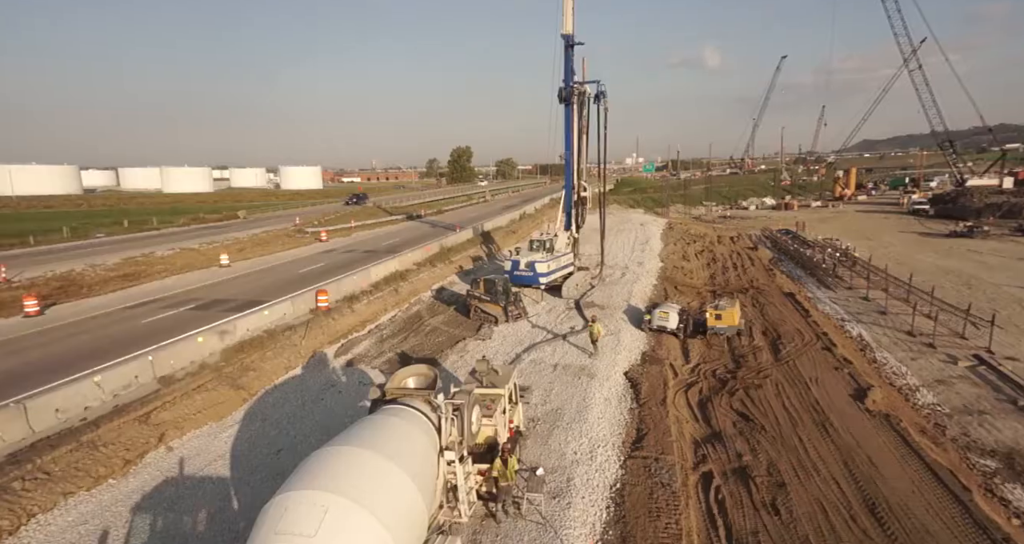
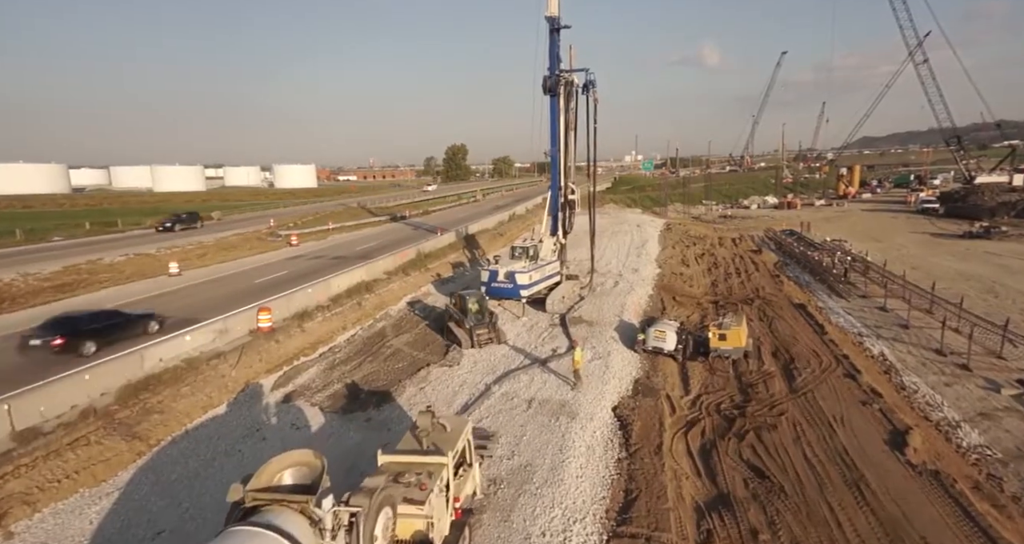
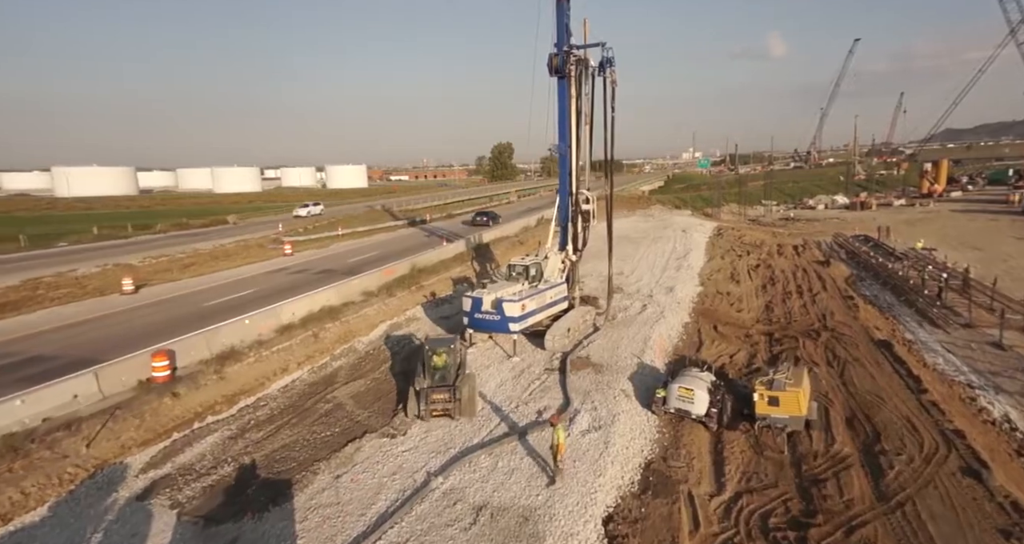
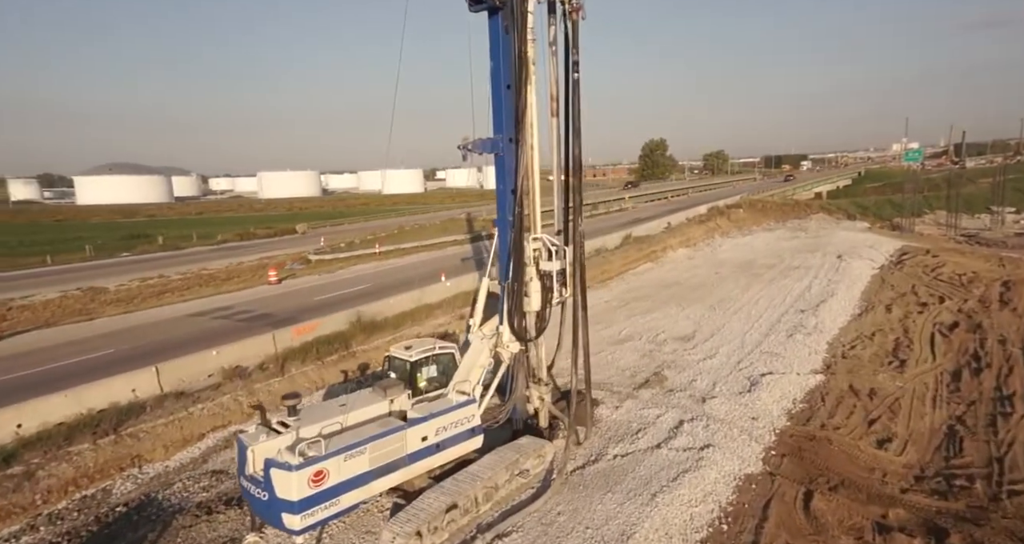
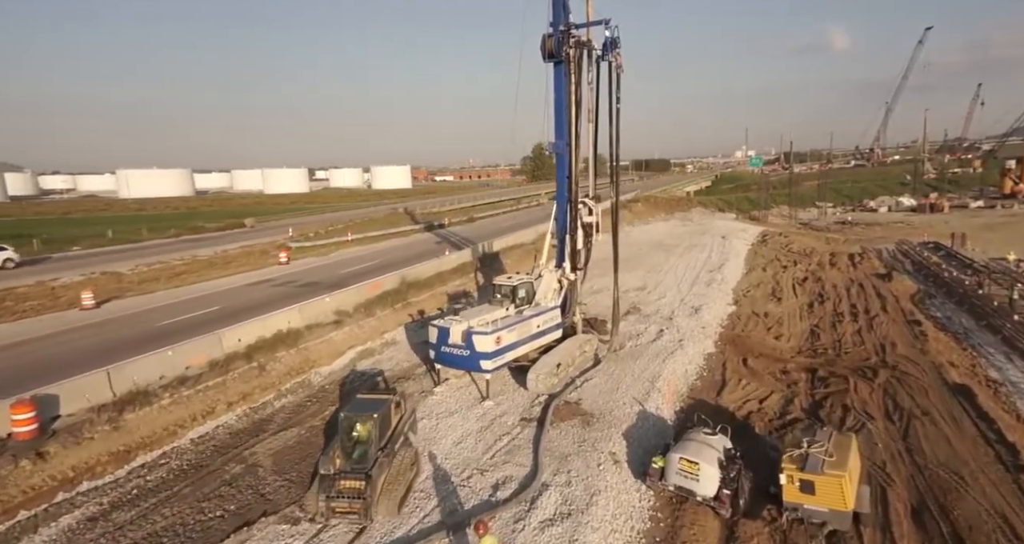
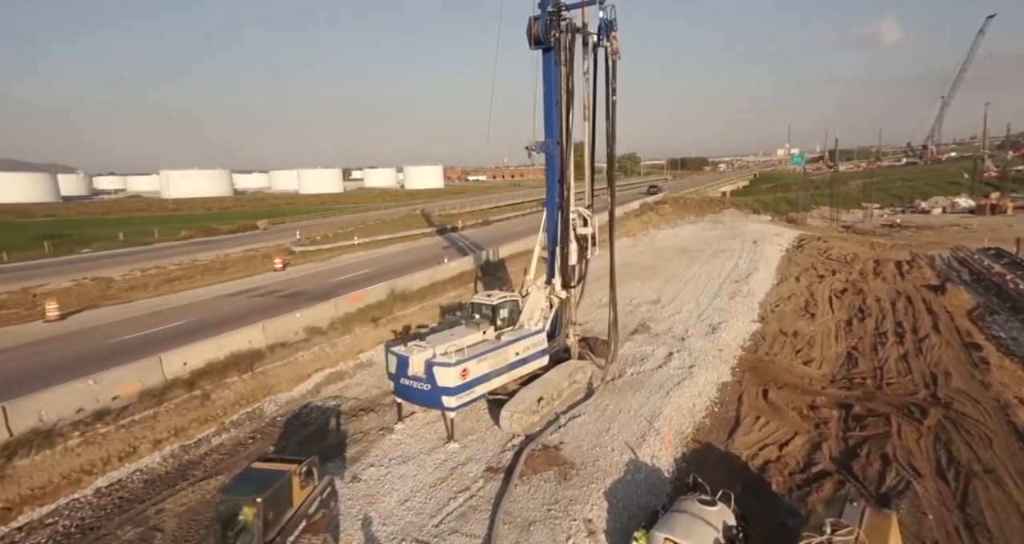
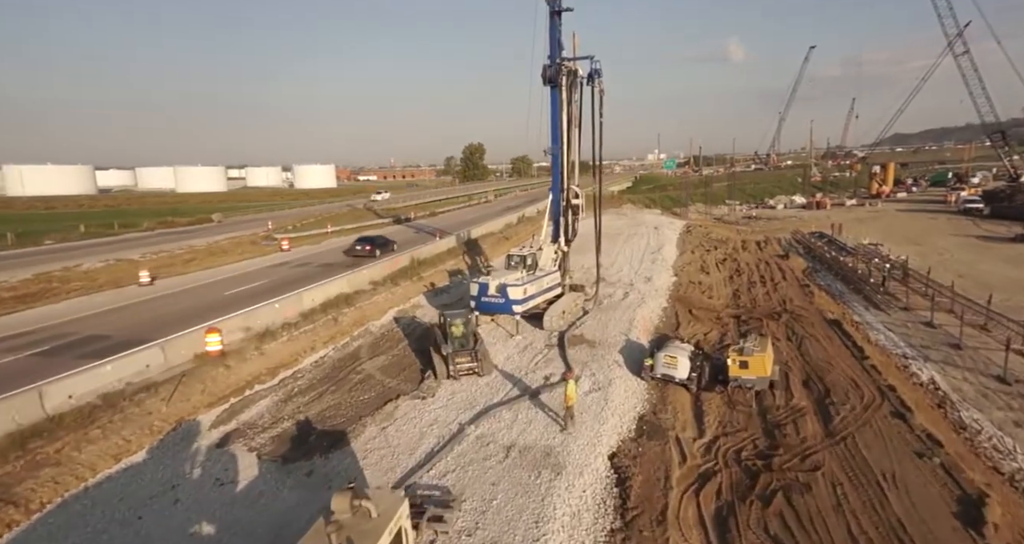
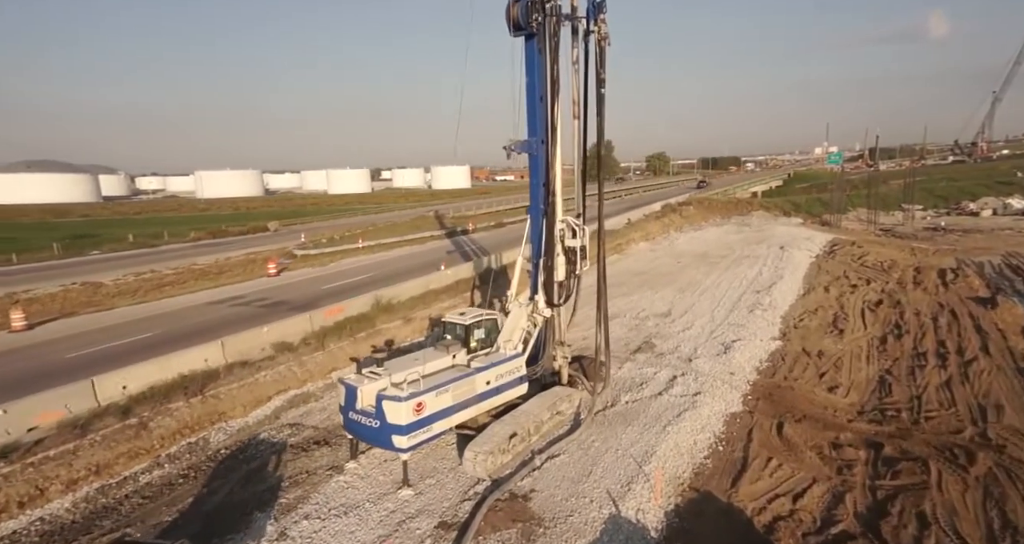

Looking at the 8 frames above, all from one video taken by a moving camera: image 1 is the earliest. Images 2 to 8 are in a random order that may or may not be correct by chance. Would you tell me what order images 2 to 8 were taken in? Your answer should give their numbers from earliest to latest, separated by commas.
2, 7, 3, 5, 6, 8, 4
